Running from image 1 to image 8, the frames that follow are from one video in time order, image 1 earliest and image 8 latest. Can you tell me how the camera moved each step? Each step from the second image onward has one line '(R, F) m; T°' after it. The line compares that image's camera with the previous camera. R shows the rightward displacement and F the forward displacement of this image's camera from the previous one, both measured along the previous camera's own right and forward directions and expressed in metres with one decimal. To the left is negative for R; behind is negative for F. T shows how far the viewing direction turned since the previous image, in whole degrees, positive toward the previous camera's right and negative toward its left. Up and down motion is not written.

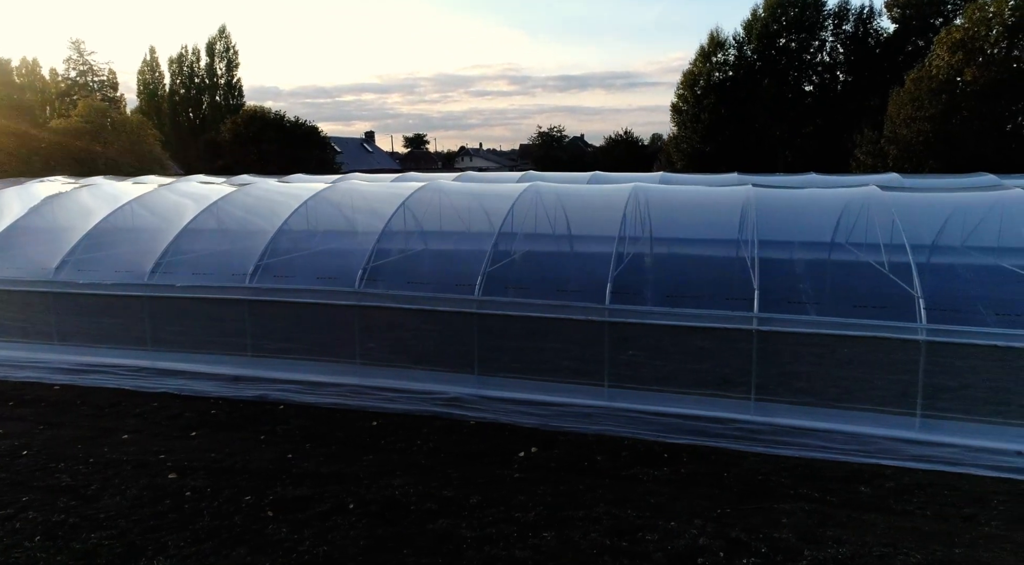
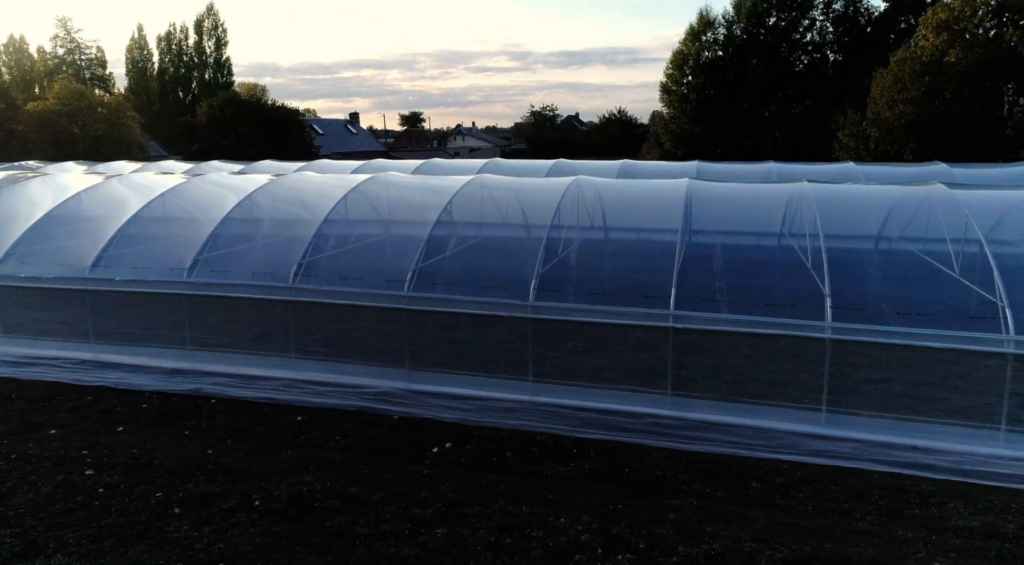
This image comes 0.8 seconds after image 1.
(+0.7, -0.1) m; 0°
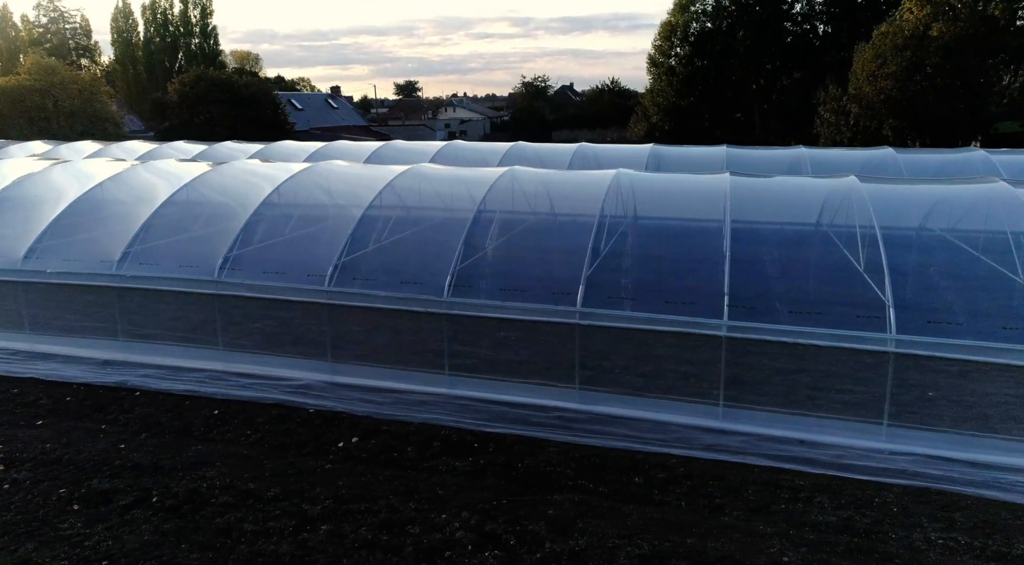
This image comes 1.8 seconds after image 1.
(+0.9, -0.1) m; 0°
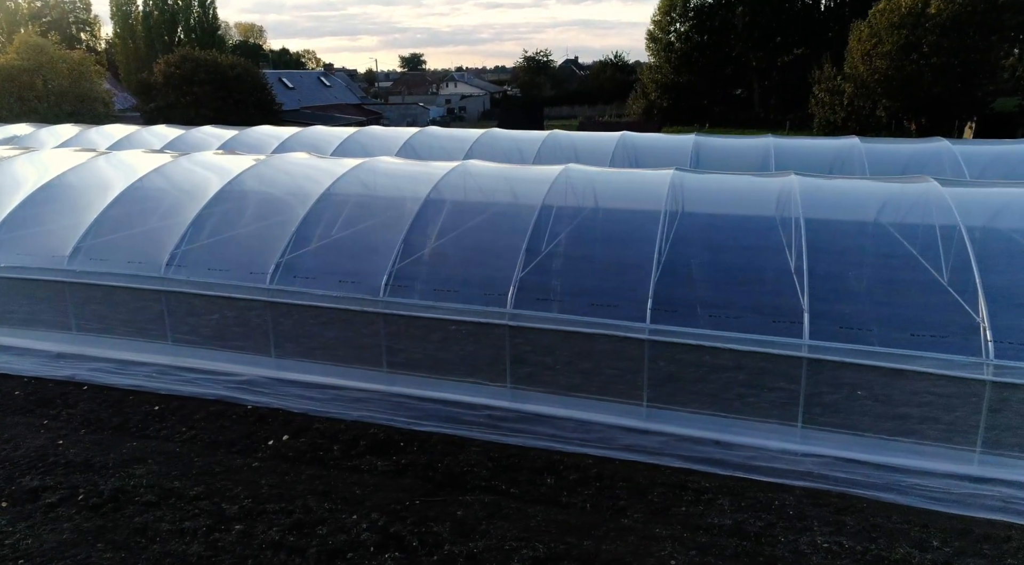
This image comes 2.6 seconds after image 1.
(+0.8, -0.1) m; 0°
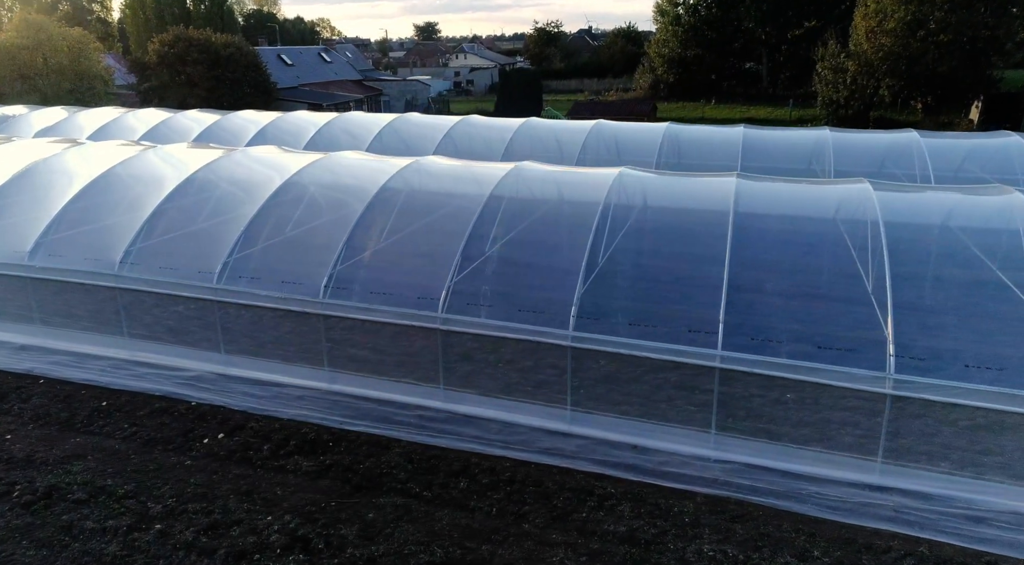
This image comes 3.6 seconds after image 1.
(+0.9, -0.1) m; -1°
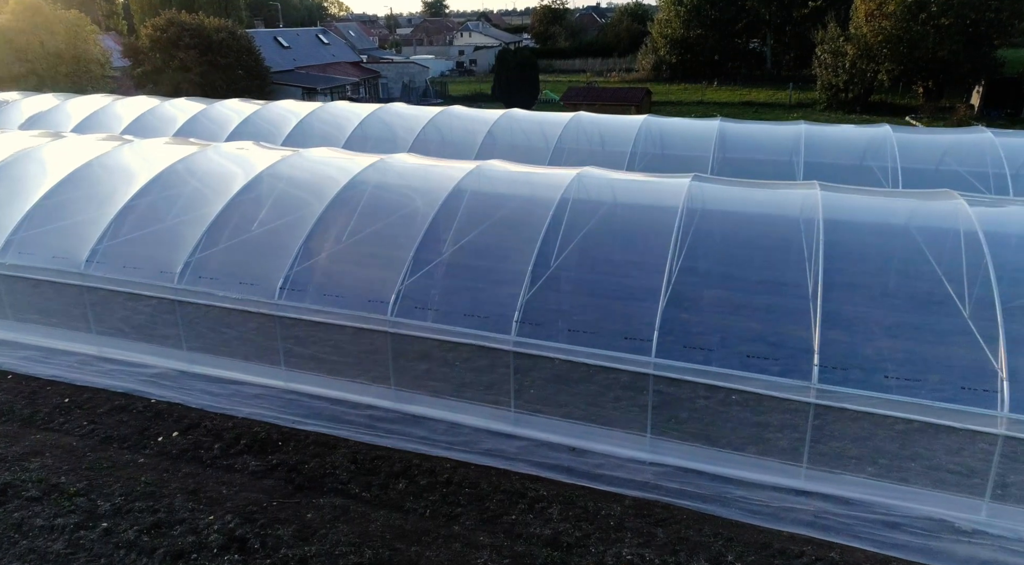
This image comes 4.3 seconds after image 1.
(+0.6, -0.1) m; -1°
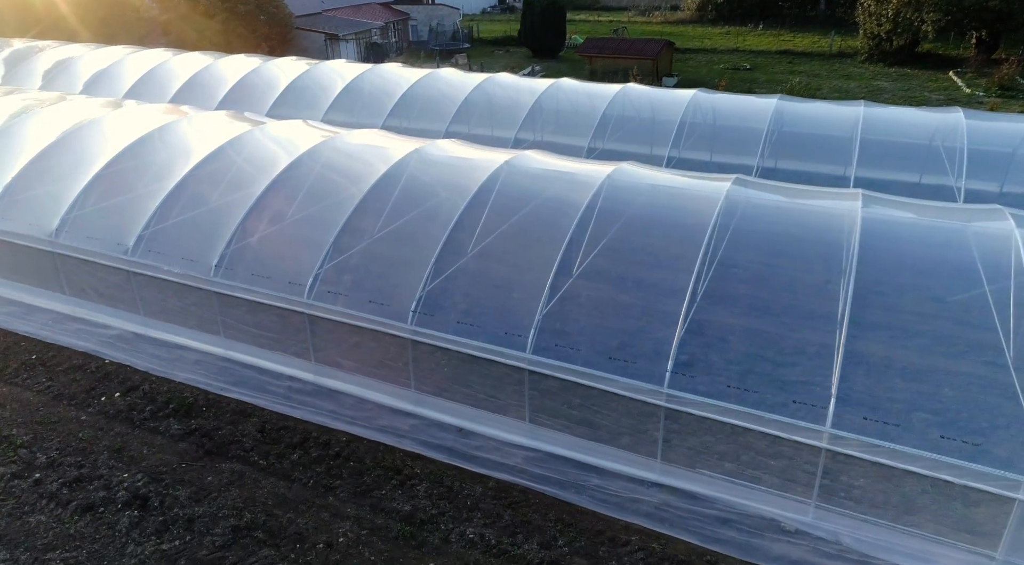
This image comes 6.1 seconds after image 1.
(+1.6, -0.3) m; -4°
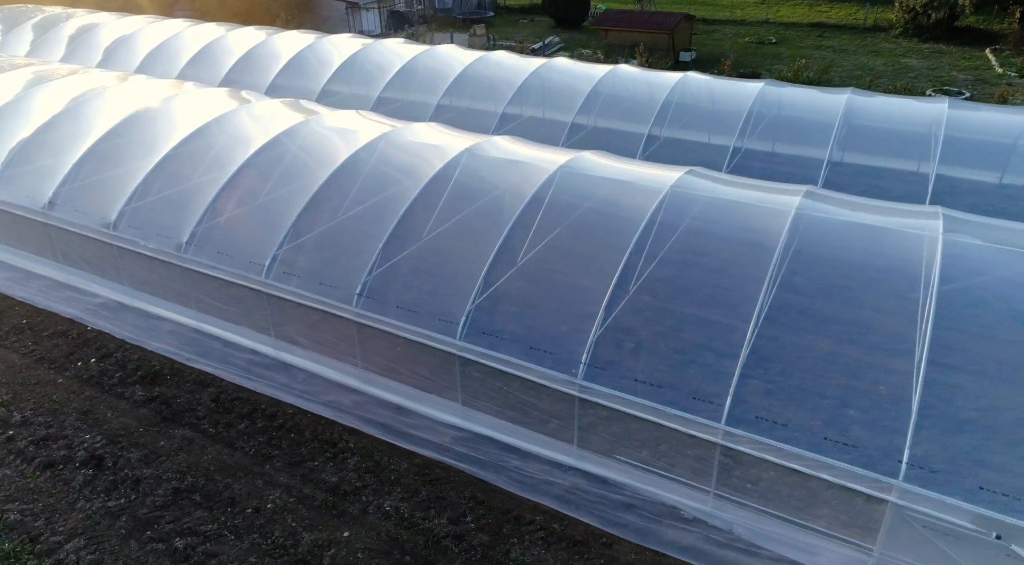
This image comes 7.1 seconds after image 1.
(+1.1, -0.3) m; -3°
